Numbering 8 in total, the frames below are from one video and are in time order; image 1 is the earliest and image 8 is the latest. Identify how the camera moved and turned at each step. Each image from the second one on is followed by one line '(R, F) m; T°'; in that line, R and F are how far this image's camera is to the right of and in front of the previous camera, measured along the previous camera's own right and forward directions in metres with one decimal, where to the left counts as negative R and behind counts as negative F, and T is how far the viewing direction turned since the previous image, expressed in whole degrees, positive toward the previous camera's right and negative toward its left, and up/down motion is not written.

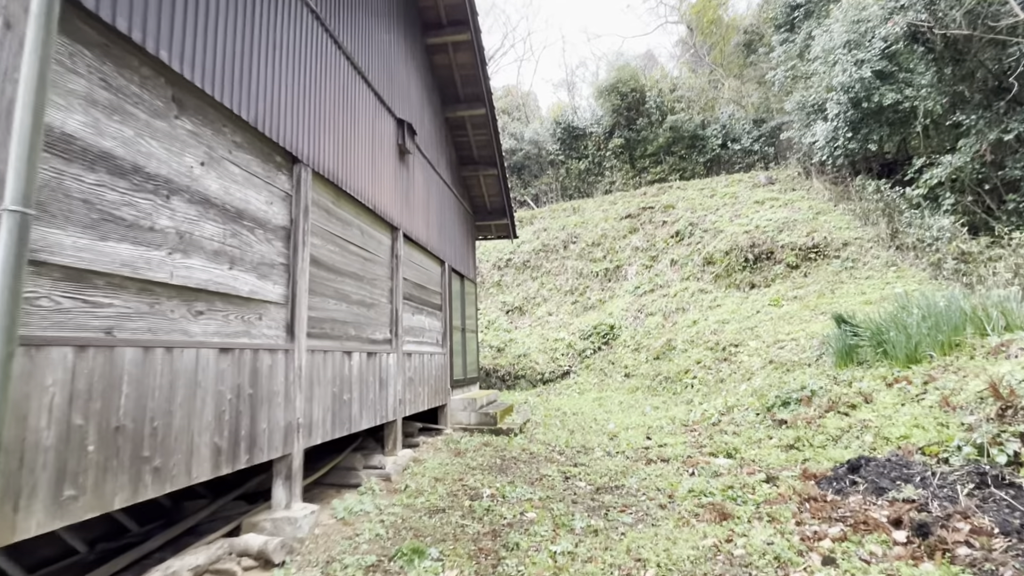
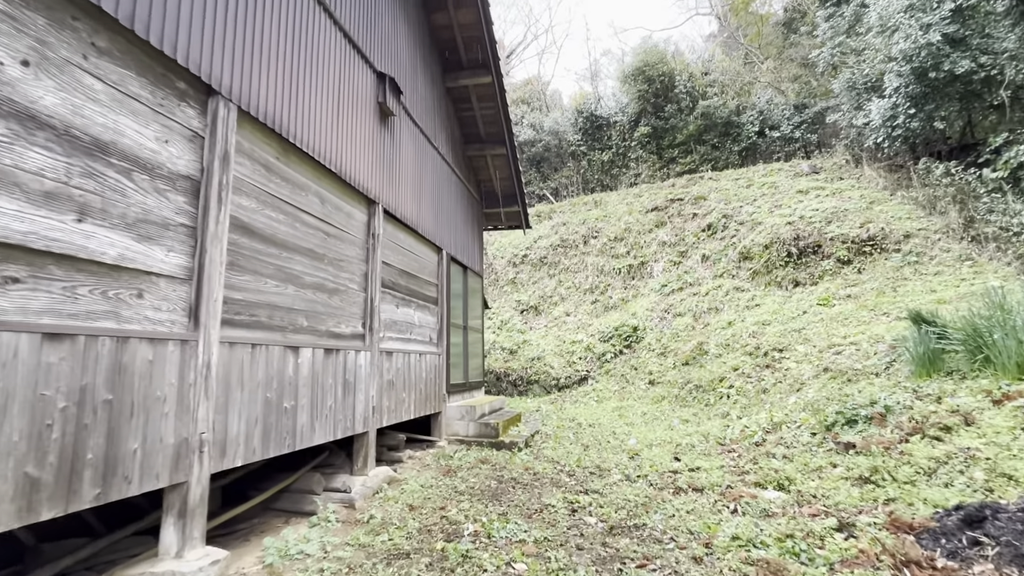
(+0.2, +1.0) m; -3°
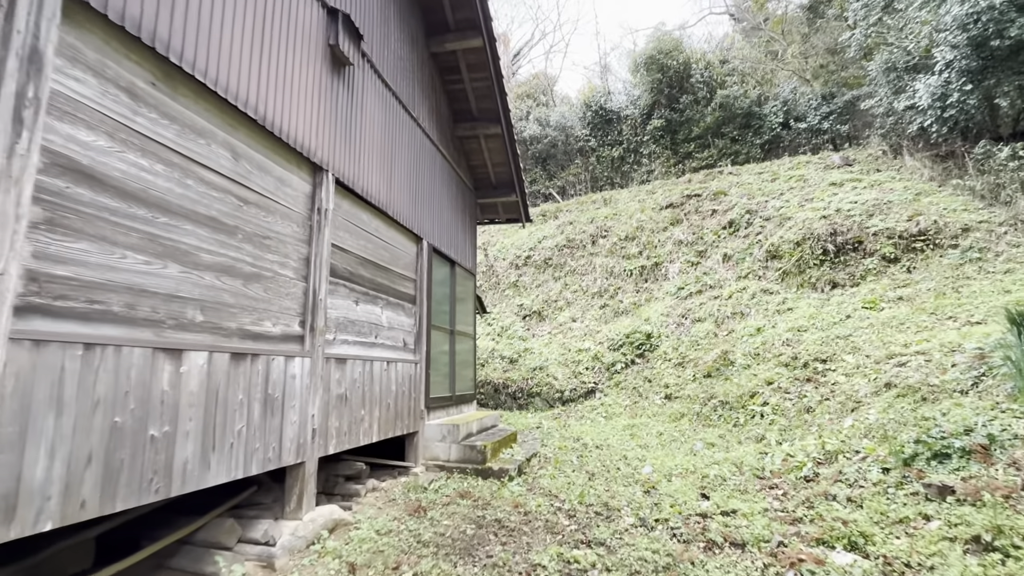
(+0.2, +1.1) m; -1°
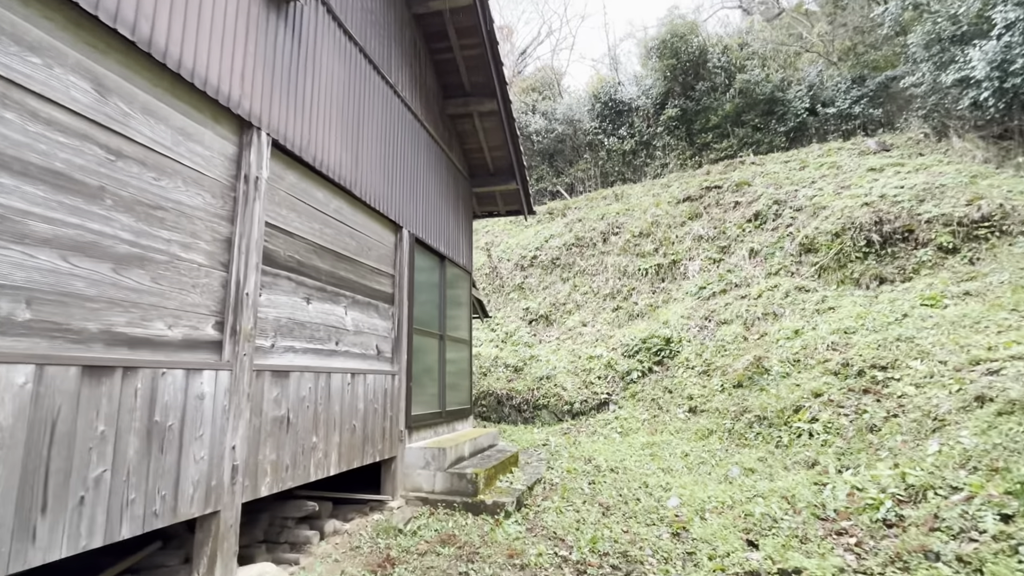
(+0.1, +0.9) m; -1°
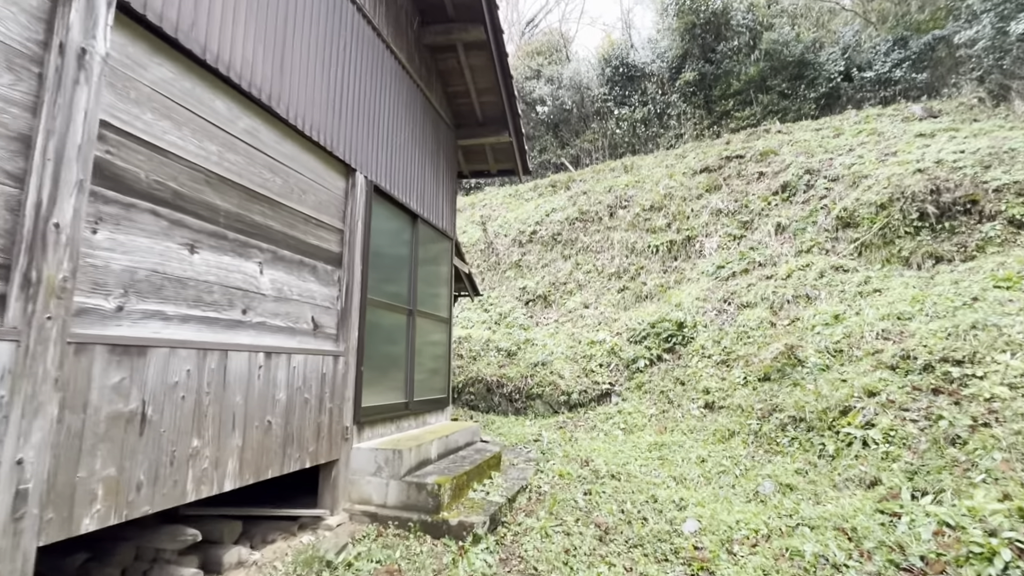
(+0.2, +1.0) m; -1°
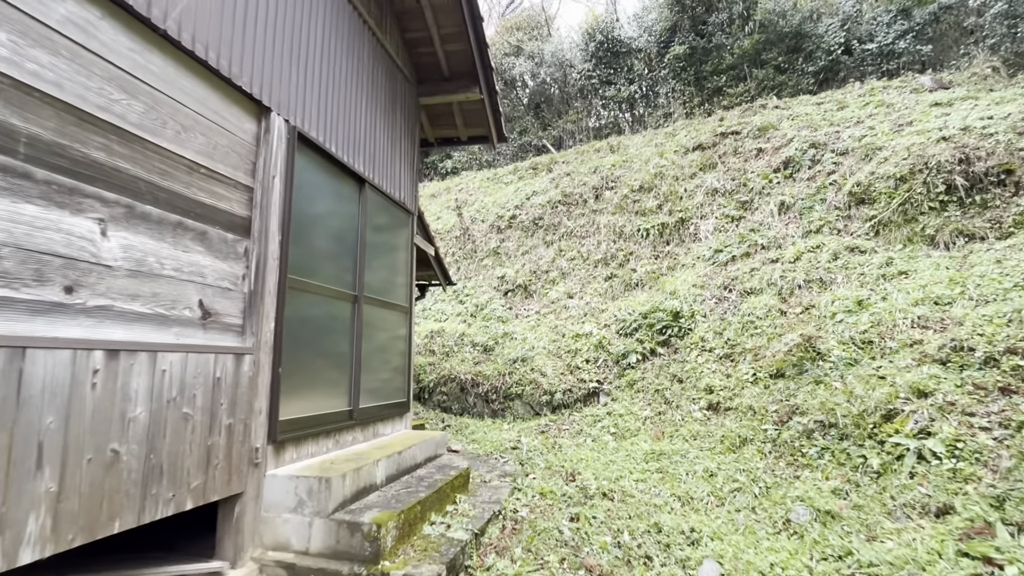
(+0.1, +0.9) m; +2°
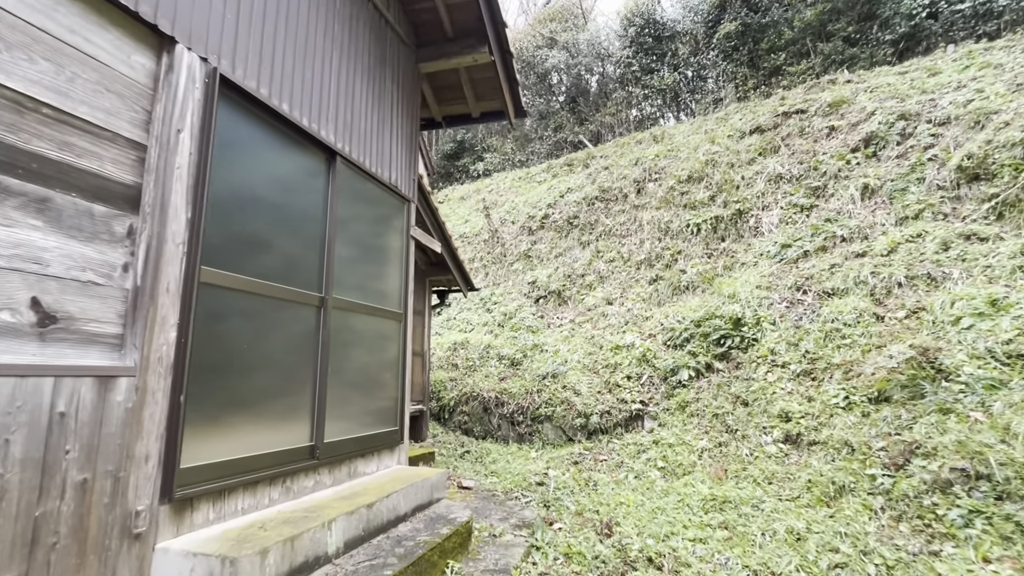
(+0.2, +0.9) m; -5°
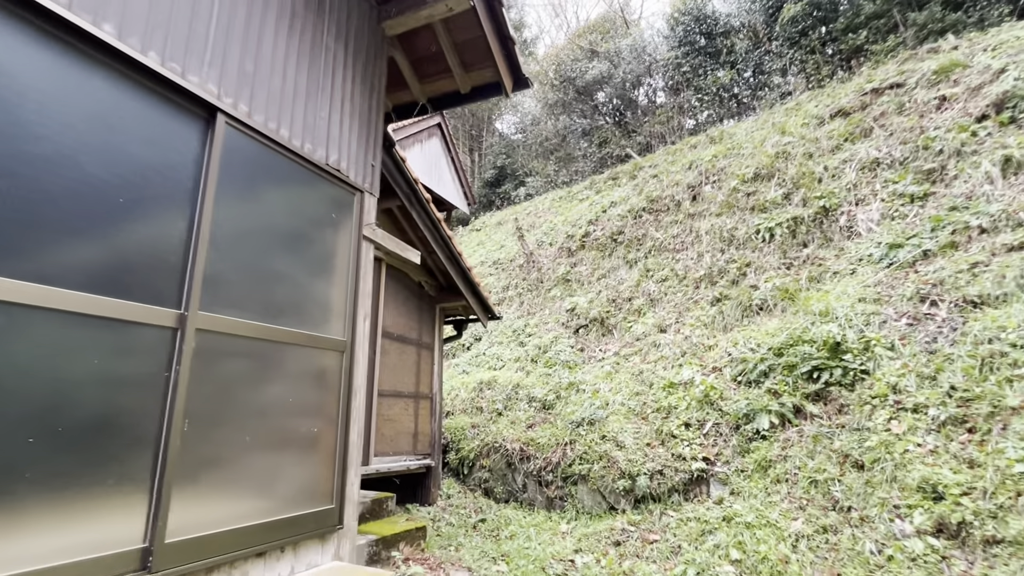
(+0.4, +1.2) m; -7°
